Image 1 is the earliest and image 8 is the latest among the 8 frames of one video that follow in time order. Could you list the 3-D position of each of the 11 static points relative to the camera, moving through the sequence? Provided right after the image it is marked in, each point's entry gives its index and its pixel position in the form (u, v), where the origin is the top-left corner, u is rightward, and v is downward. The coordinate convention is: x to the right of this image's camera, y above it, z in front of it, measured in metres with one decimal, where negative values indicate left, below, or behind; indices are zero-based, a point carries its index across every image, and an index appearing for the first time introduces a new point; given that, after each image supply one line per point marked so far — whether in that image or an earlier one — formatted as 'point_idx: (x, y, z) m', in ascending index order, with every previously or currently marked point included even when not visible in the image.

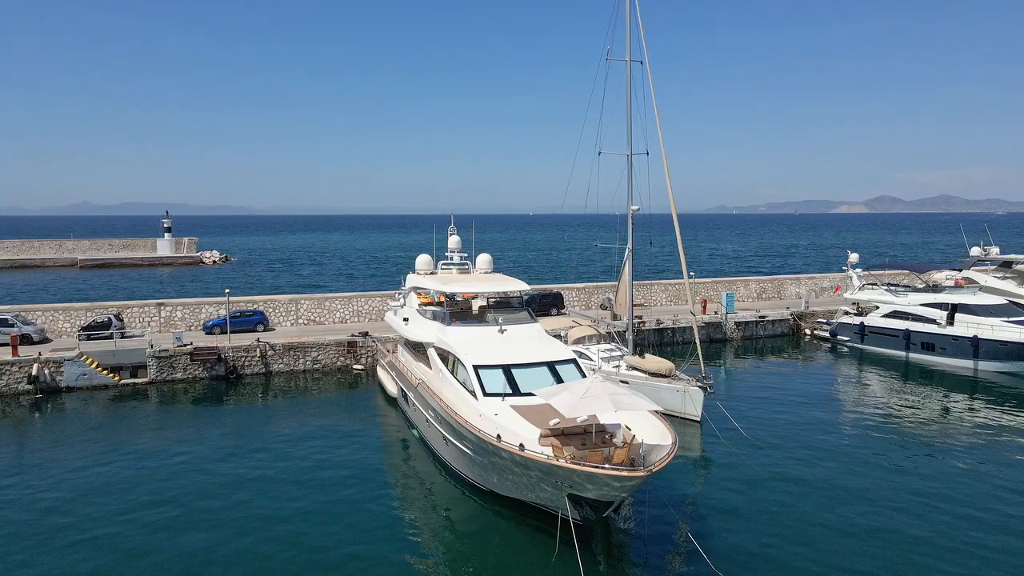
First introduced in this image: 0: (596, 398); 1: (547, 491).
0: (+1.1, -1.4, +9.2) m
1: (+0.5, -2.8, +9.9) m
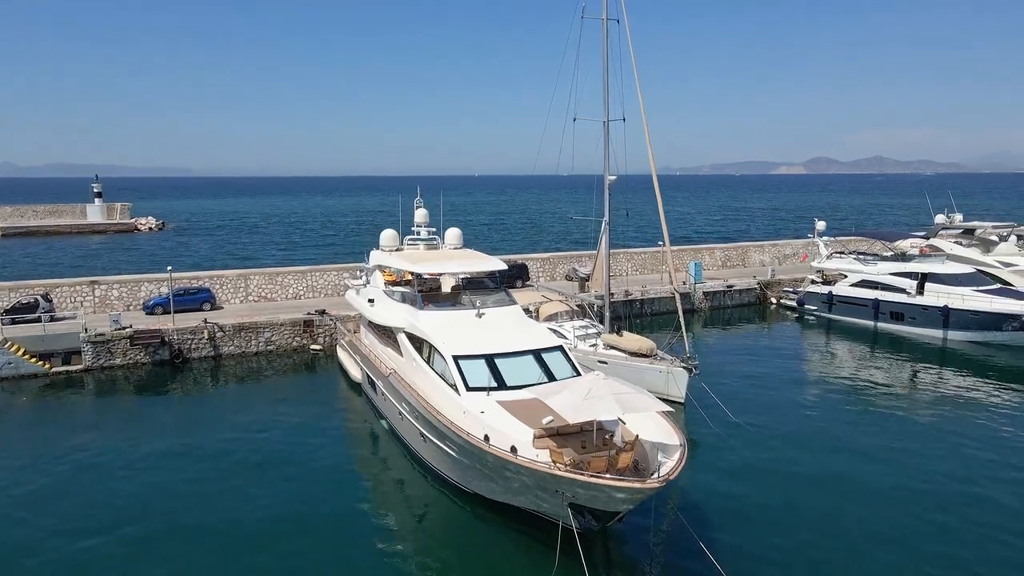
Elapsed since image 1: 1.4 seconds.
0: (+1.0, -1.3, +8.3) m
1: (+0.4, -2.6, +9.1) m
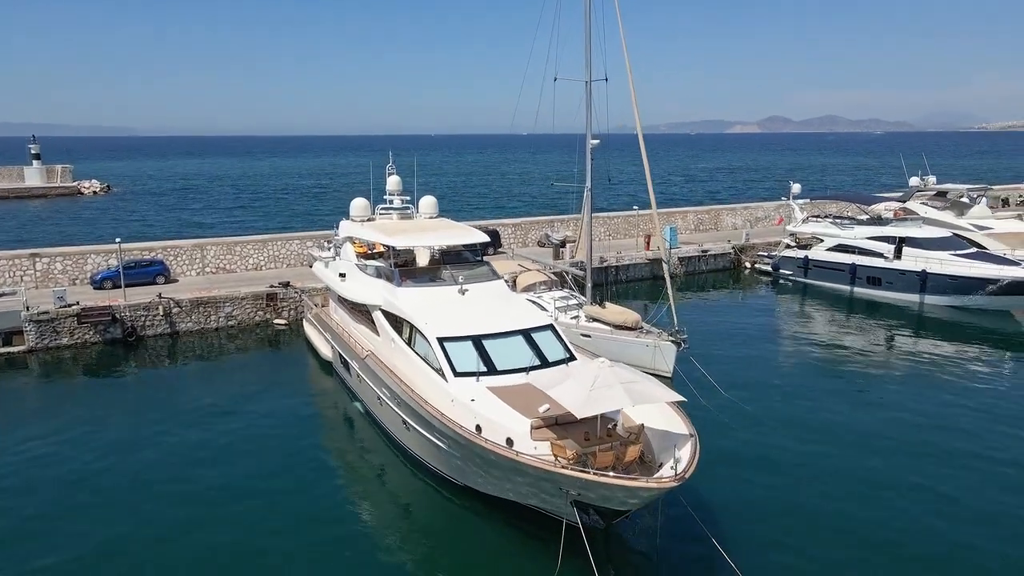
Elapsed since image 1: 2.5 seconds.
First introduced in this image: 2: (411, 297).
0: (+1.0, -1.1, +7.6) m
1: (+0.4, -2.4, +8.4) m
2: (-1.6, -0.1, +11.5) m
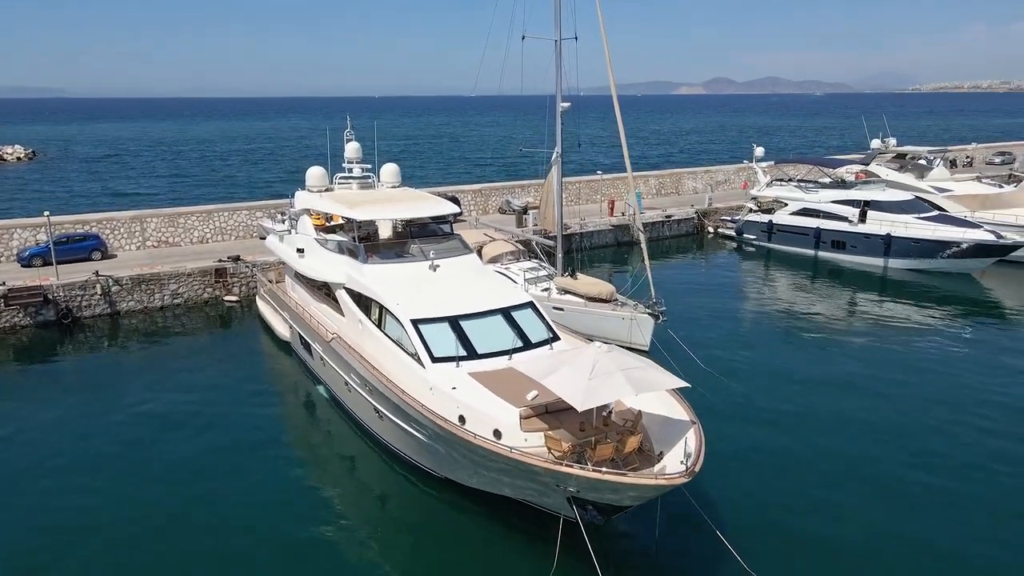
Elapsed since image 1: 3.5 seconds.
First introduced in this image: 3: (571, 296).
0: (+0.9, -0.9, +7.0) m
1: (+0.3, -2.1, +7.8) m
2: (-1.9, +0.2, +10.7) m
3: (+1.2, -0.2, +14.6) m
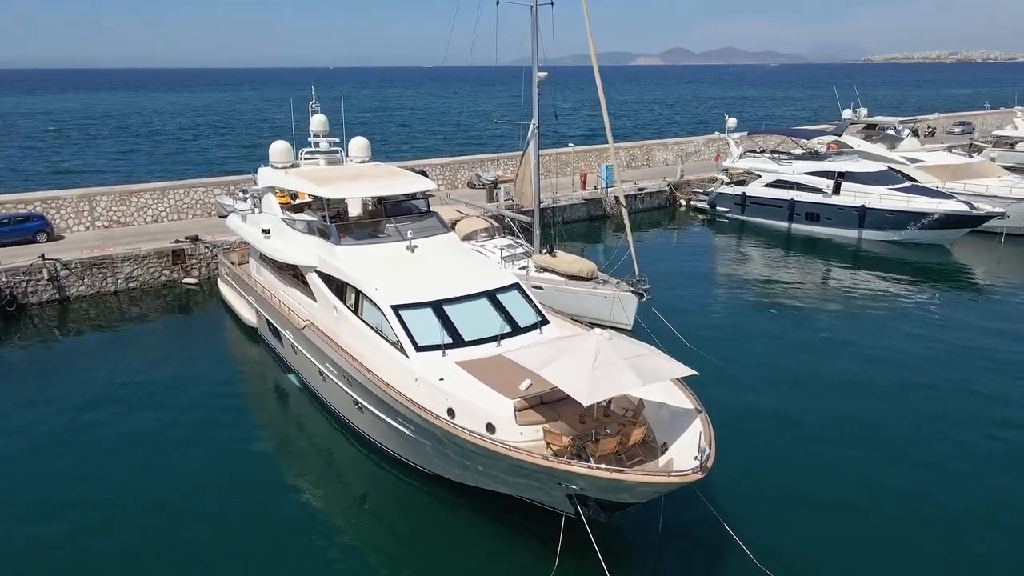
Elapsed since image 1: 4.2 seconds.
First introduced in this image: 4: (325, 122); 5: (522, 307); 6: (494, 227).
0: (+0.9, -0.7, +6.6) m
1: (+0.2, -2.0, +7.4) m
2: (-2.2, +0.4, +10.0) m
3: (+0.7, +0.3, +14.1) m
4: (-3.4, +3.0, +13.3) m
5: (+0.1, -0.2, +9.3) m
6: (-0.4, +1.3, +16.0) m
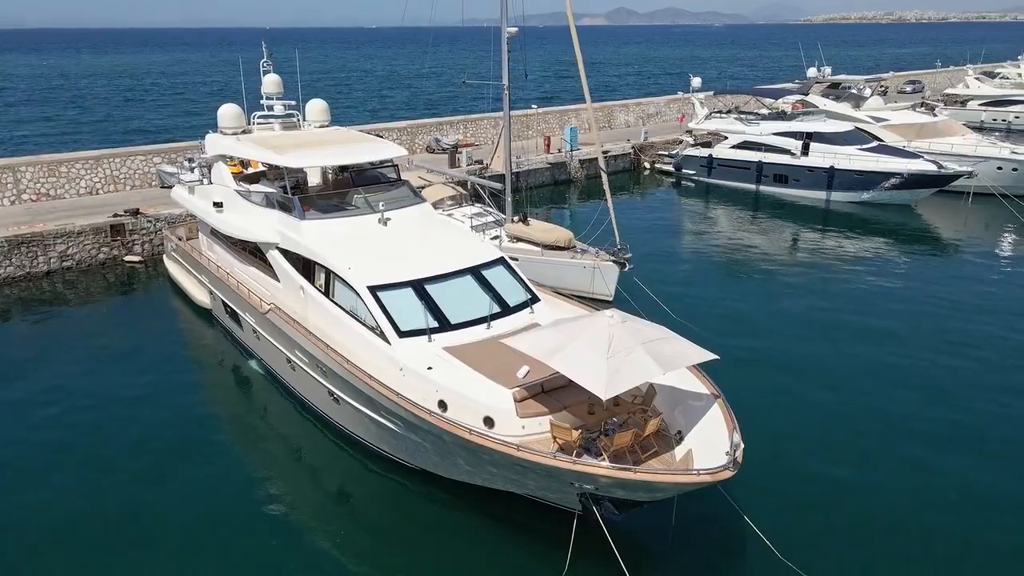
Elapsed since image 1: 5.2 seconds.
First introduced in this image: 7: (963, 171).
0: (+0.9, -0.5, +5.9) m
1: (+0.2, -1.8, +6.7) m
2: (-2.4, +0.7, +9.1) m
3: (+0.2, +0.8, +13.3) m
4: (-3.9, +3.4, +12.2) m
5: (0.0, 0.0, +8.5) m
6: (-1.0, +1.9, +15.1) m
7: (+11.7, +3.0, +19.0) m
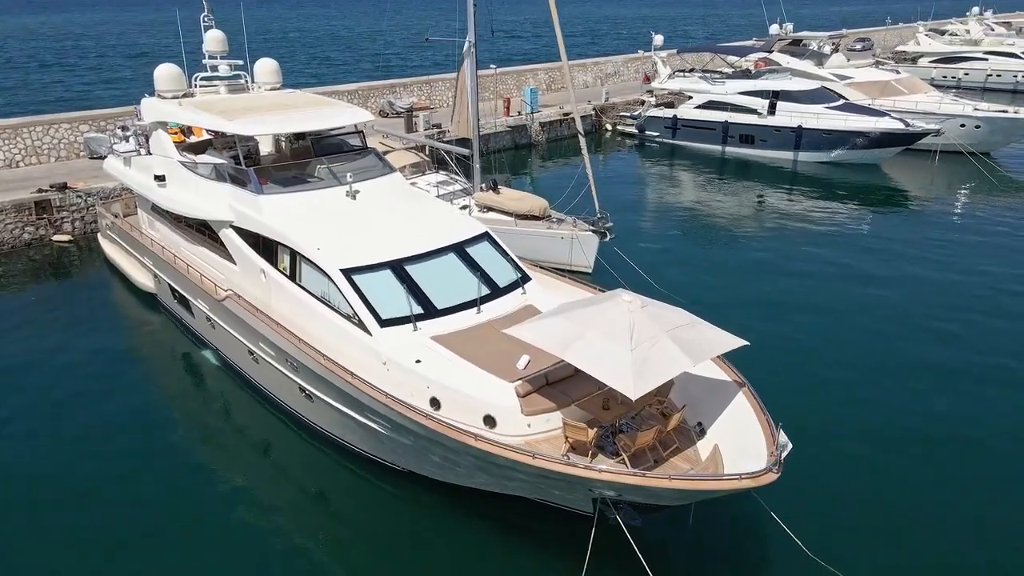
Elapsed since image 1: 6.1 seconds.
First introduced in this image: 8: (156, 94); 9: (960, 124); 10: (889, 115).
0: (+1.0, -0.4, +5.2) m
1: (+0.3, -1.6, +6.0) m
2: (-2.6, +0.9, +8.1) m
3: (-0.2, +1.3, +12.5) m
4: (-4.3, +3.7, +10.9) m
5: (-0.1, +0.3, +7.7) m
6: (-1.6, +2.4, +14.1) m
7: (+10.7, +4.1, +18.9) m
8: (-5.0, +2.7, +10.3) m
9: (+12.0, +4.4, +19.7) m
10: (+10.1, +4.7, +19.8) m
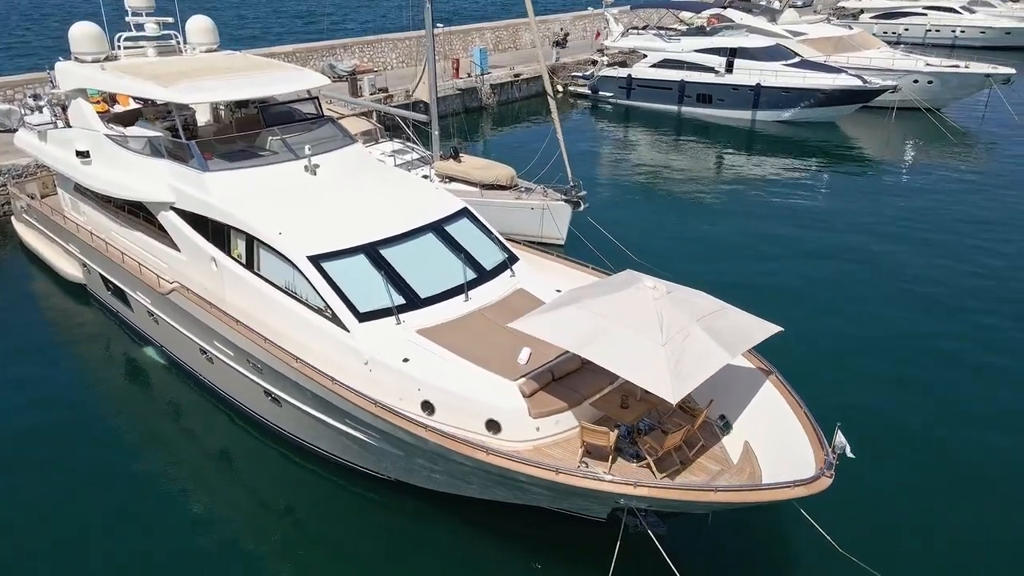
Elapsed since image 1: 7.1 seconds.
0: (+1.1, -0.3, +4.6) m
1: (+0.3, -1.5, +5.4) m
2: (-2.7, +1.0, +7.1) m
3: (-0.8, +1.7, +11.7) m
4: (-4.8, +3.9, +9.7) m
5: (-0.3, +0.4, +7.0) m
6: (-2.4, +2.8, +13.1) m
7: (+9.5, +5.2, +18.7) m
8: (-5.4, +2.8, +9.1) m
9: (+10.7, +5.6, +19.6) m
10: (+8.8, +5.8, +19.6) m
